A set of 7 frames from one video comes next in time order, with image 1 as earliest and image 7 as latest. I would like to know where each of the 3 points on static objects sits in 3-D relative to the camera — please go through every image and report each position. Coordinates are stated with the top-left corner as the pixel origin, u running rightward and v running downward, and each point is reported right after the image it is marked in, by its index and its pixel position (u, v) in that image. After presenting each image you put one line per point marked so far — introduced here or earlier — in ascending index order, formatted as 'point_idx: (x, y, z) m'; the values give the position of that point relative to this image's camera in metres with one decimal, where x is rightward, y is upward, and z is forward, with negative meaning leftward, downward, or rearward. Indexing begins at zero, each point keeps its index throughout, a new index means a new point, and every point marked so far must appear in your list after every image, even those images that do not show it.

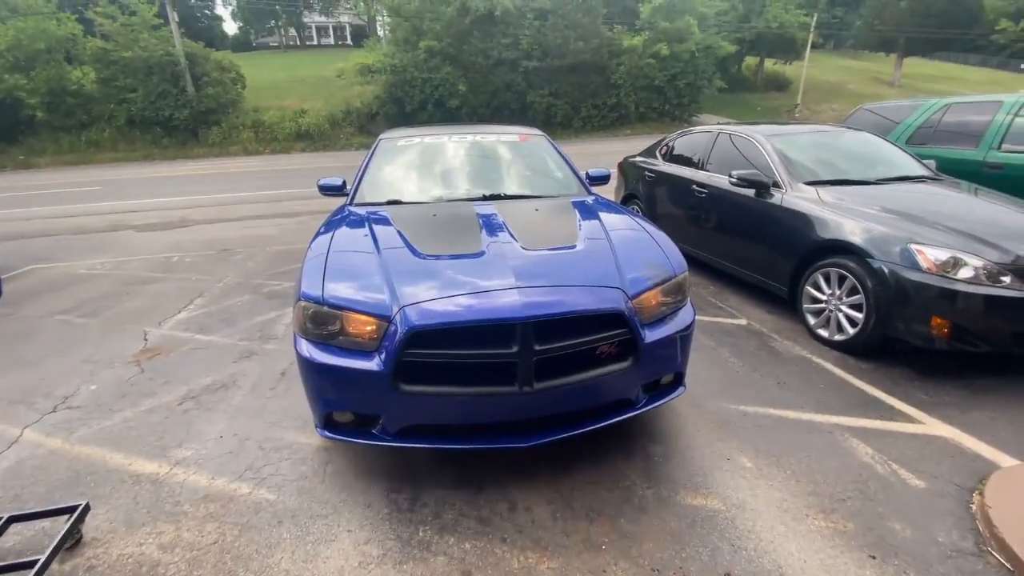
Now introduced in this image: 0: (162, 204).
0: (-8.9, +2.1, +12.0) m
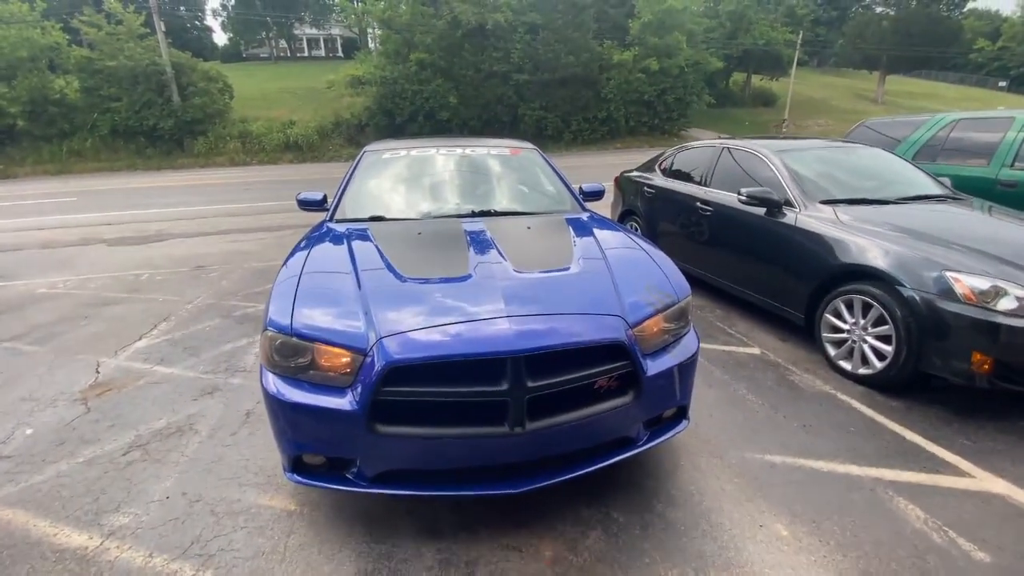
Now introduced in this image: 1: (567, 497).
0: (-9.1, +1.7, +11.5) m
1: (+0.3, -1.1, +2.5) m
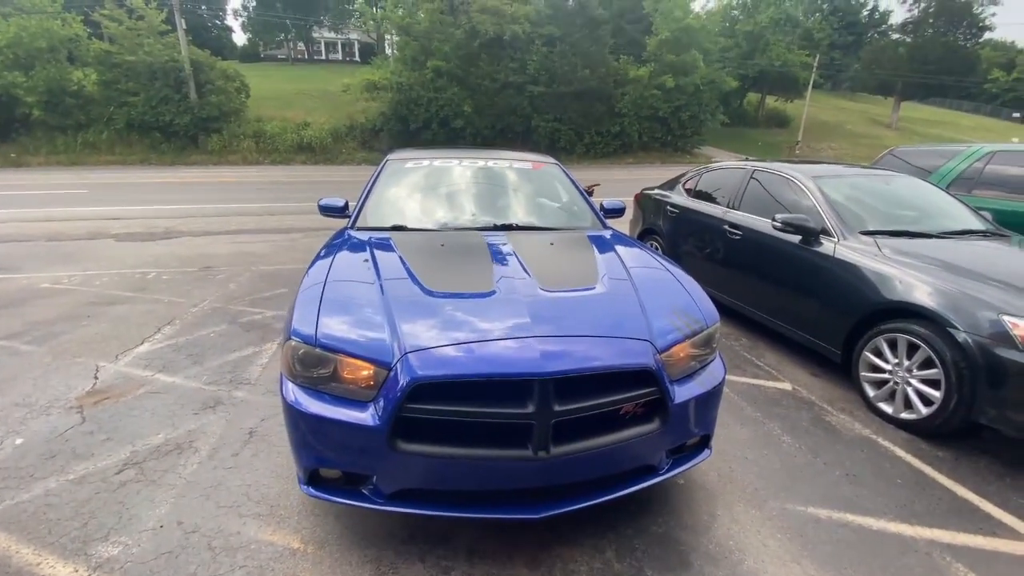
0: (-8.8, +1.8, +11.4) m
1: (+0.4, -1.2, +2.3) m
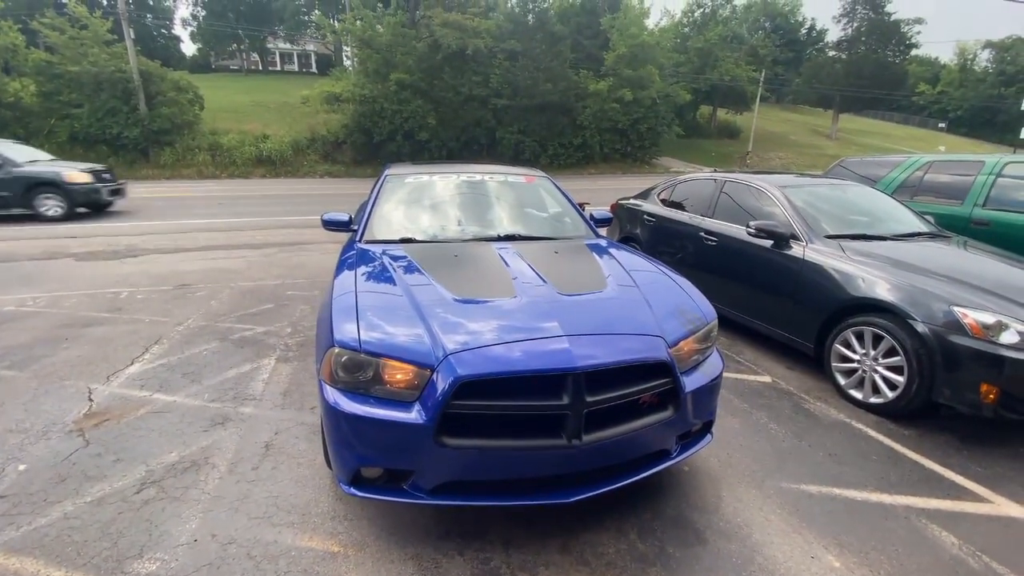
0: (-9.3, +1.3, +10.9) m
1: (+0.5, -1.2, +2.5) m
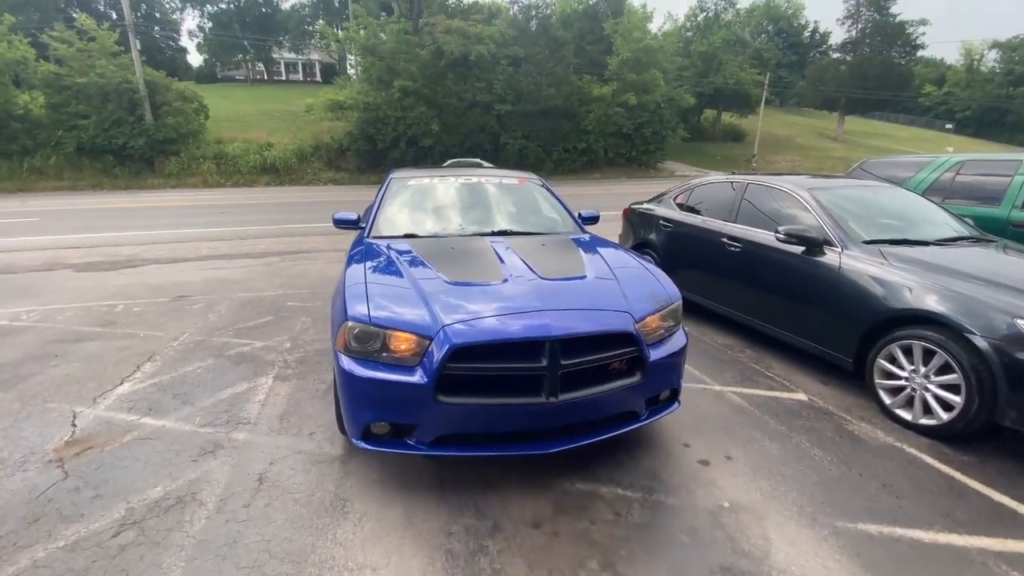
0: (-9.2, +1.1, +10.8) m
1: (+0.6, -1.3, +2.1) m
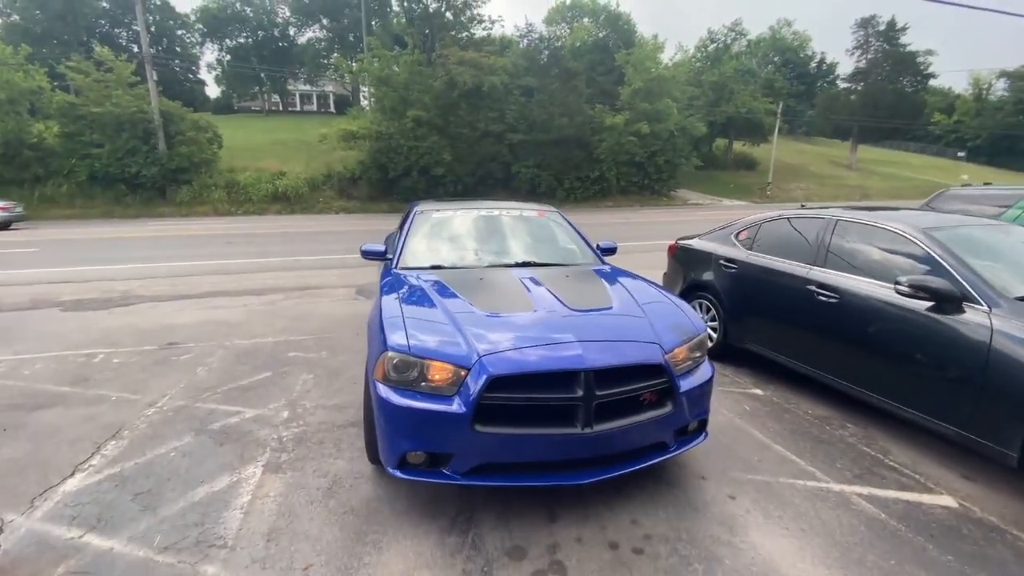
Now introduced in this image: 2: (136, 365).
0: (-8.7, +0.3, +10.1) m
1: (+1.0, -1.7, +1.2) m
2: (-4.1, -0.8, +5.2) m
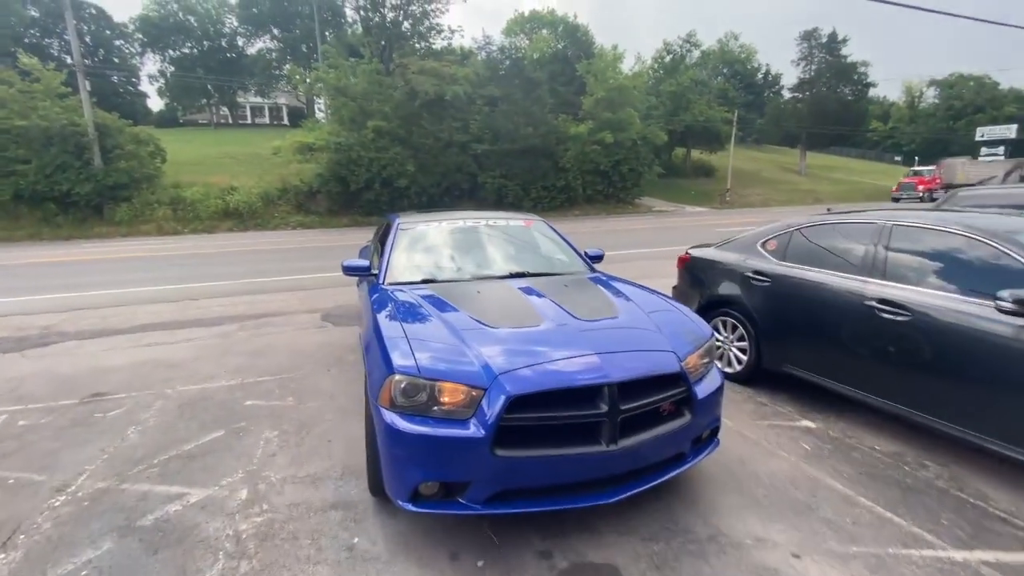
0: (-9.0, -0.4, +8.7) m
1: (+1.4, -1.8, +0.5) m
2: (-4.0, -1.2, +4.1) m
